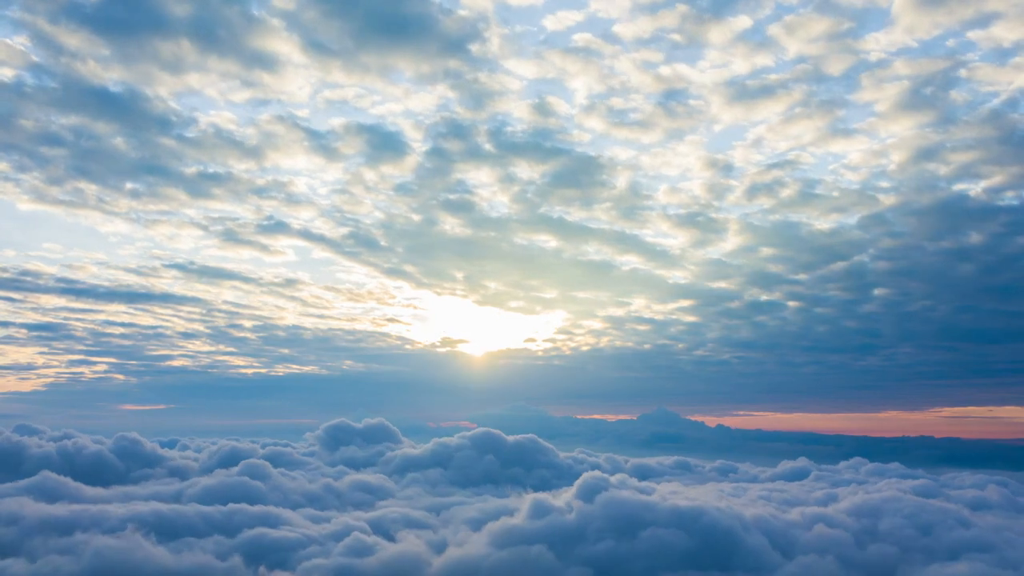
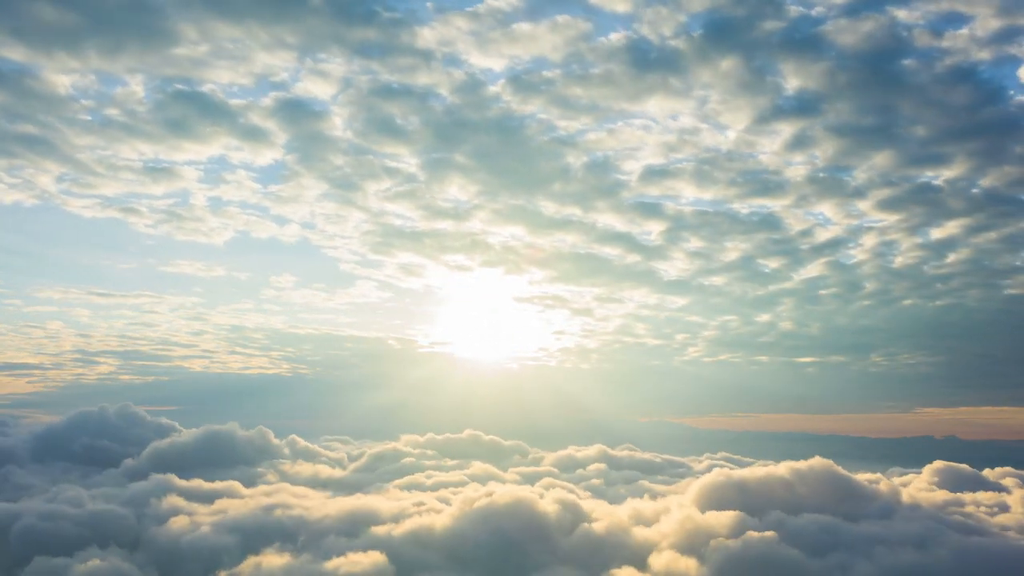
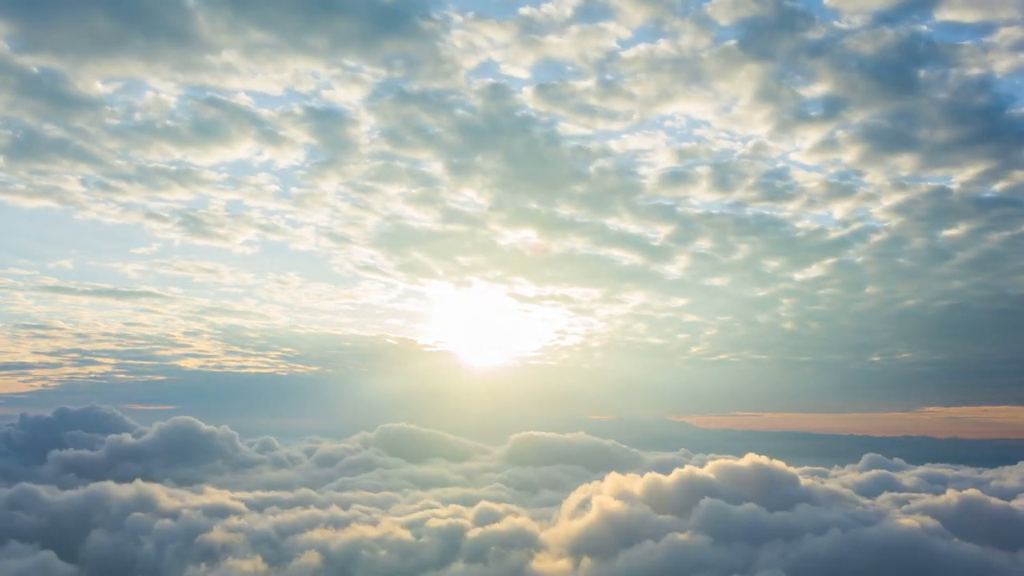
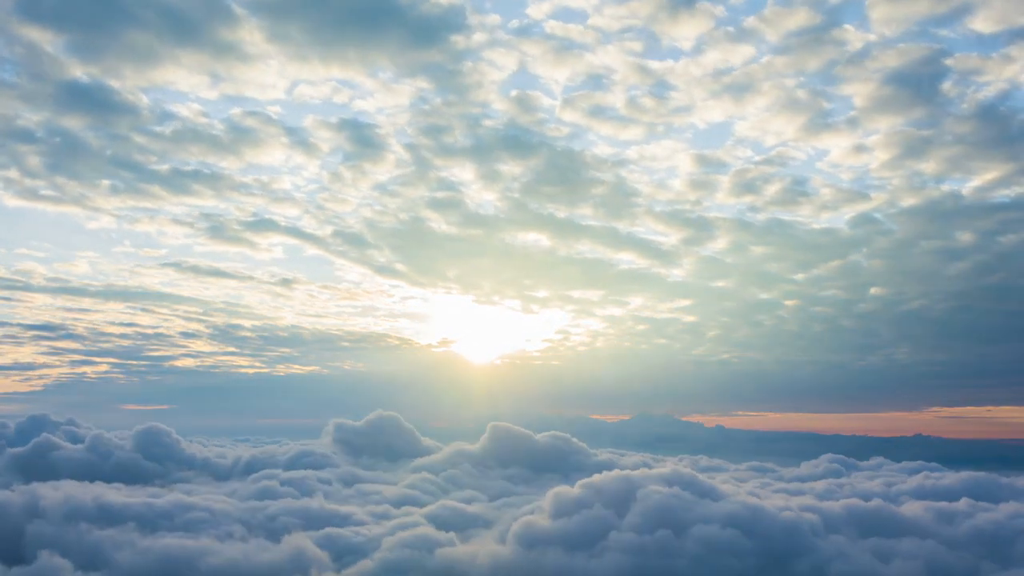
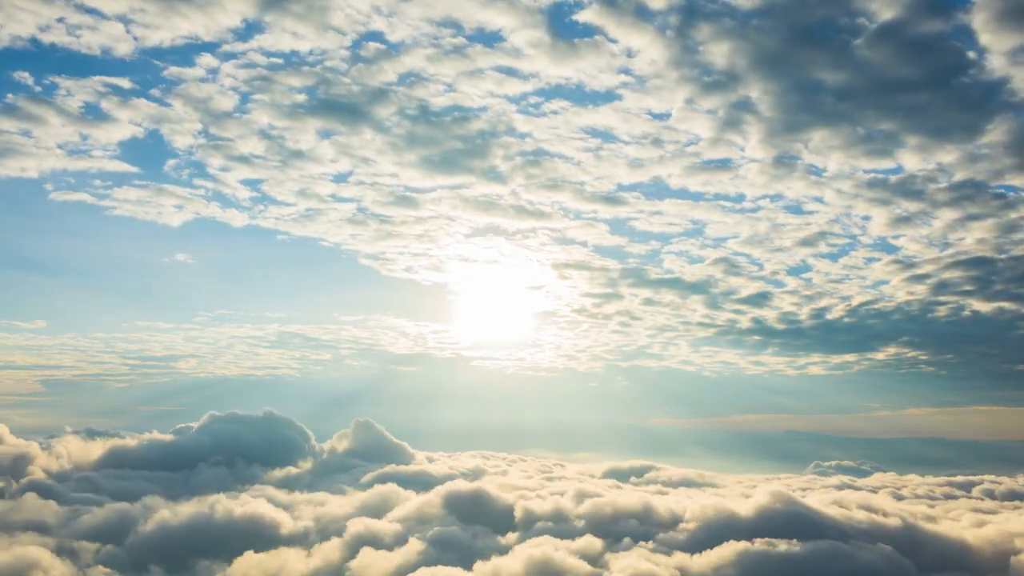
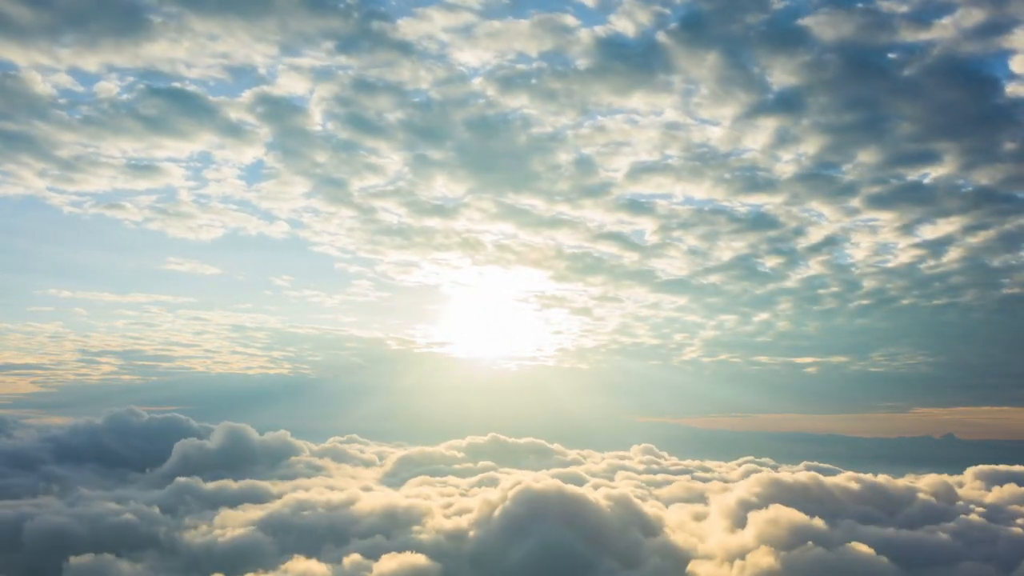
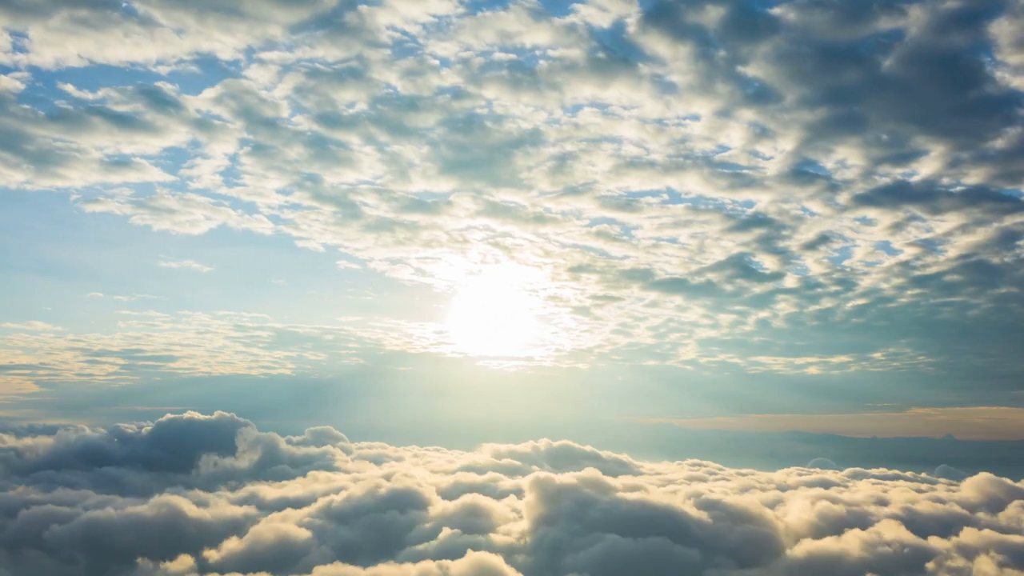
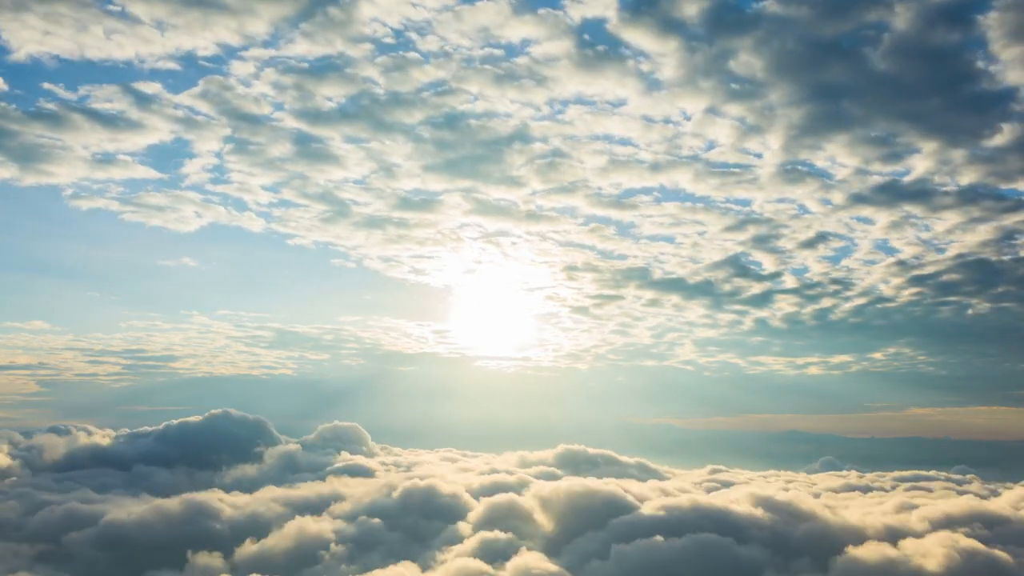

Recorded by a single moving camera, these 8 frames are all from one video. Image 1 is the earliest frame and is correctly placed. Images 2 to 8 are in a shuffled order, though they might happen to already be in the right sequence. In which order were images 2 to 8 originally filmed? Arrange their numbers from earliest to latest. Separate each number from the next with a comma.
4, 3, 2, 6, 7, 8, 5
